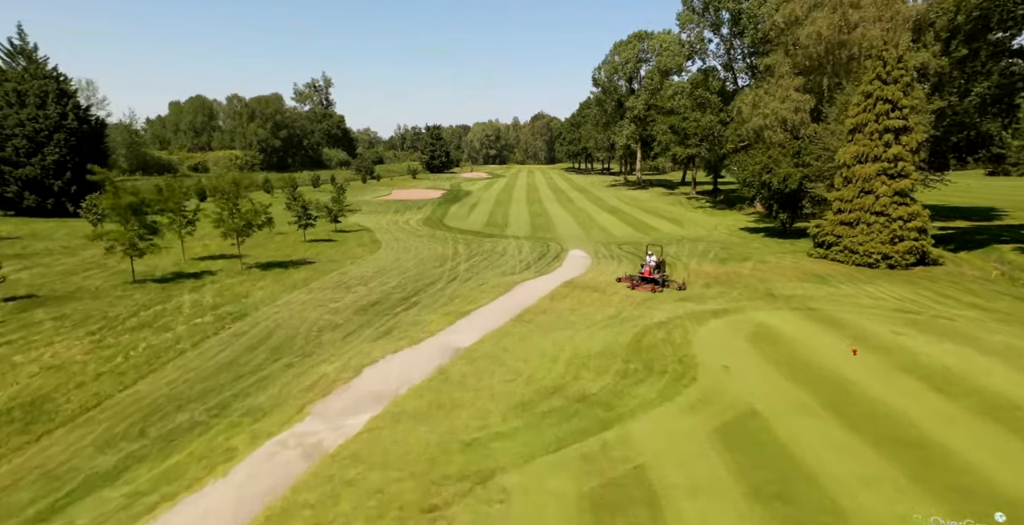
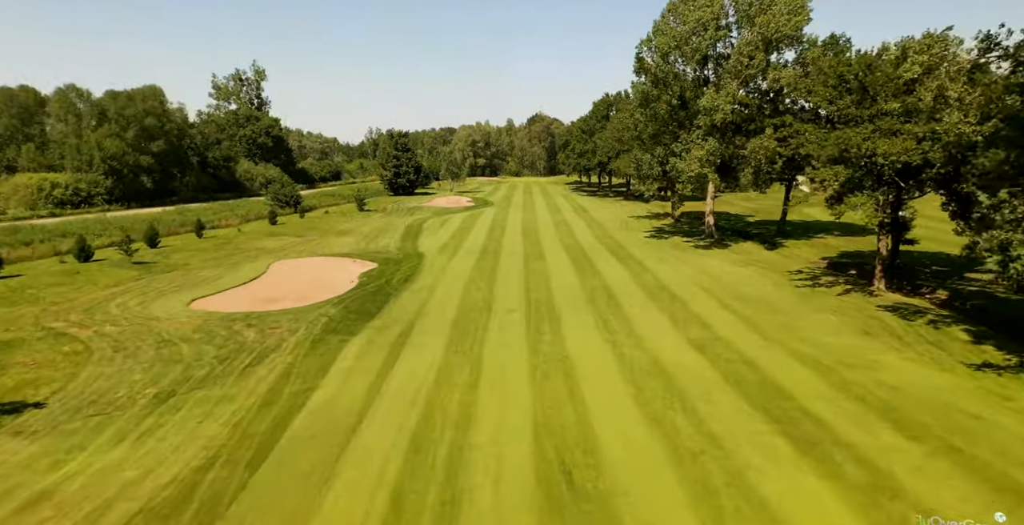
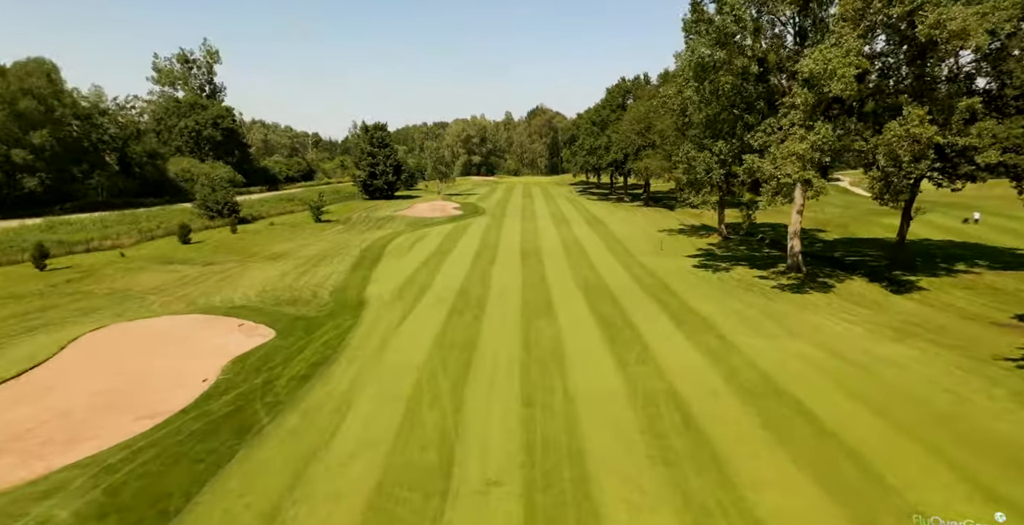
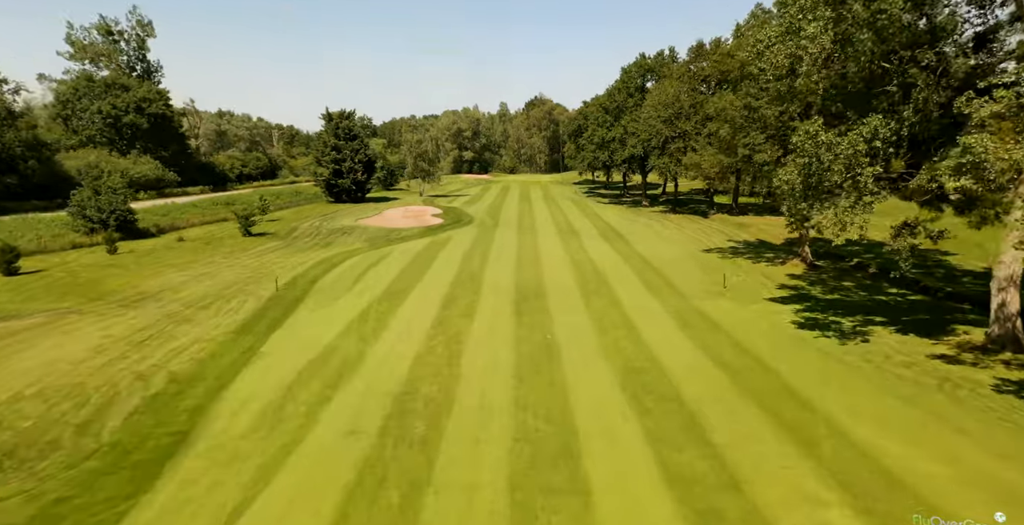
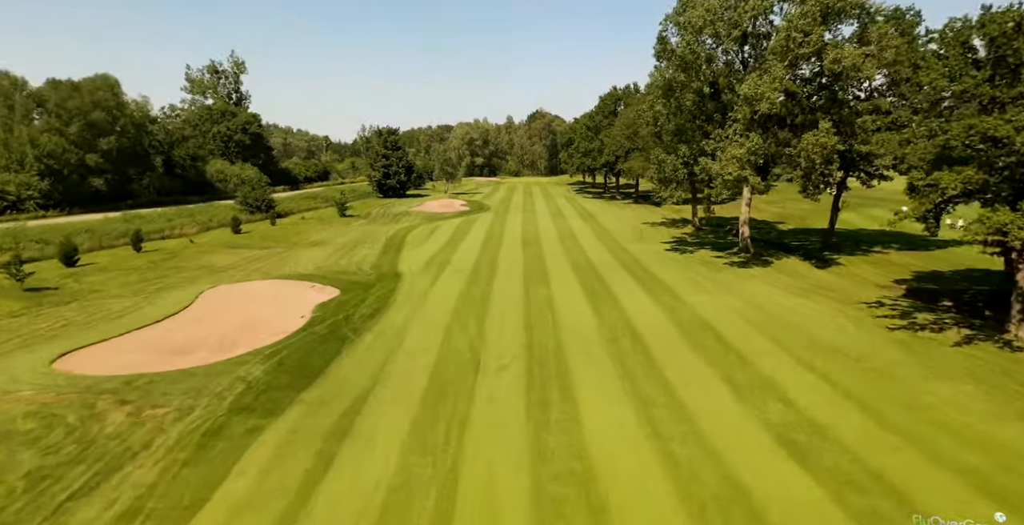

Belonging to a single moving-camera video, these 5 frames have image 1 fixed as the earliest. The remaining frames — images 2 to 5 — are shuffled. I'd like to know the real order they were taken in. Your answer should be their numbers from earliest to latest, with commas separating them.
2, 5, 3, 4
